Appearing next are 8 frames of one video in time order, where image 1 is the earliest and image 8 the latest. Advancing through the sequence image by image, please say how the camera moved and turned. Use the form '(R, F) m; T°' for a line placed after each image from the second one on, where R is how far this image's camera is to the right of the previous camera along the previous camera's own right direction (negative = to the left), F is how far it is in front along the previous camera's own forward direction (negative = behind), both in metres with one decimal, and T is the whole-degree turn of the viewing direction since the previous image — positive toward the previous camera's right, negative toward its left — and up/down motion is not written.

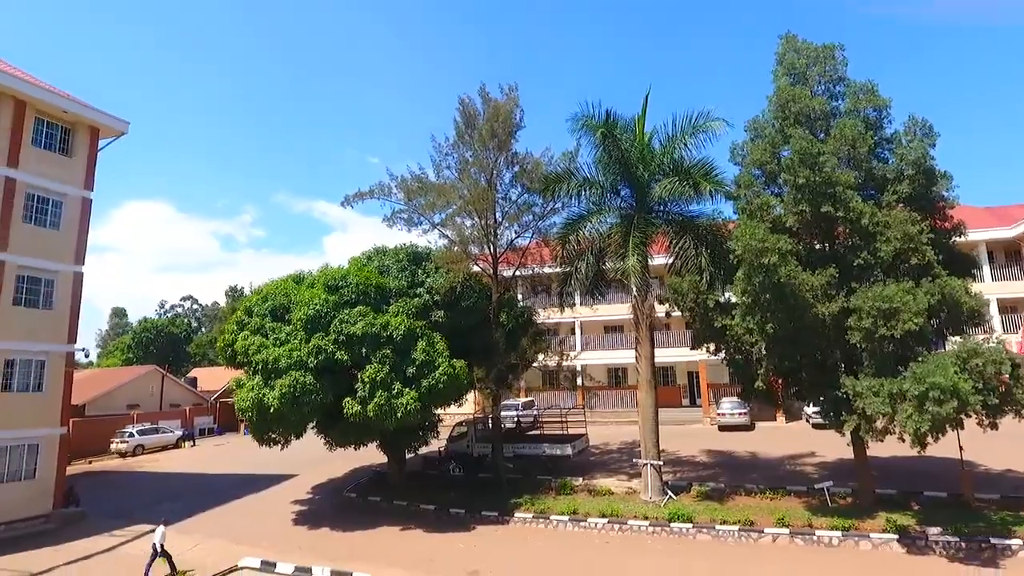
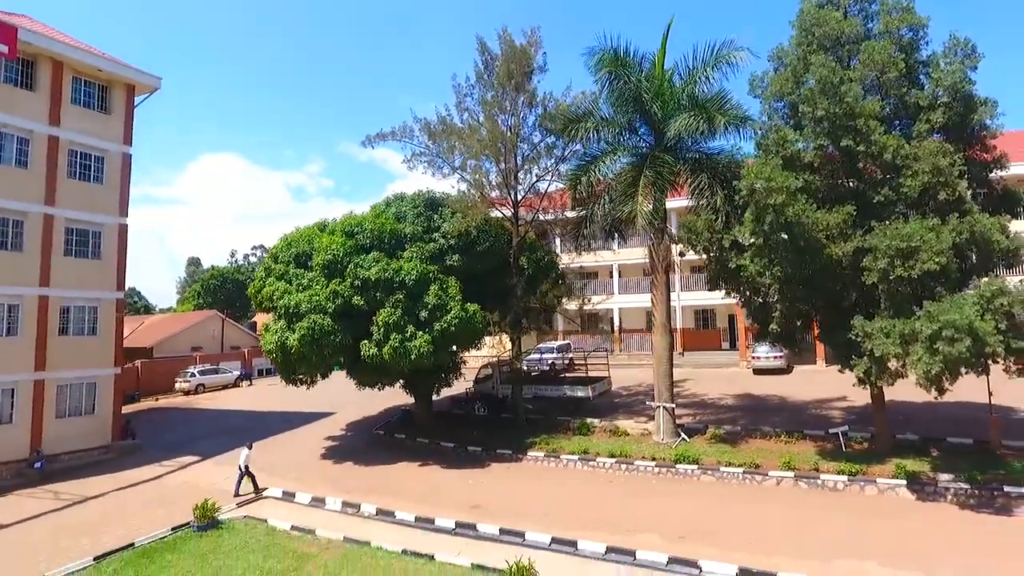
(+1.1, 0.0) m; -6°
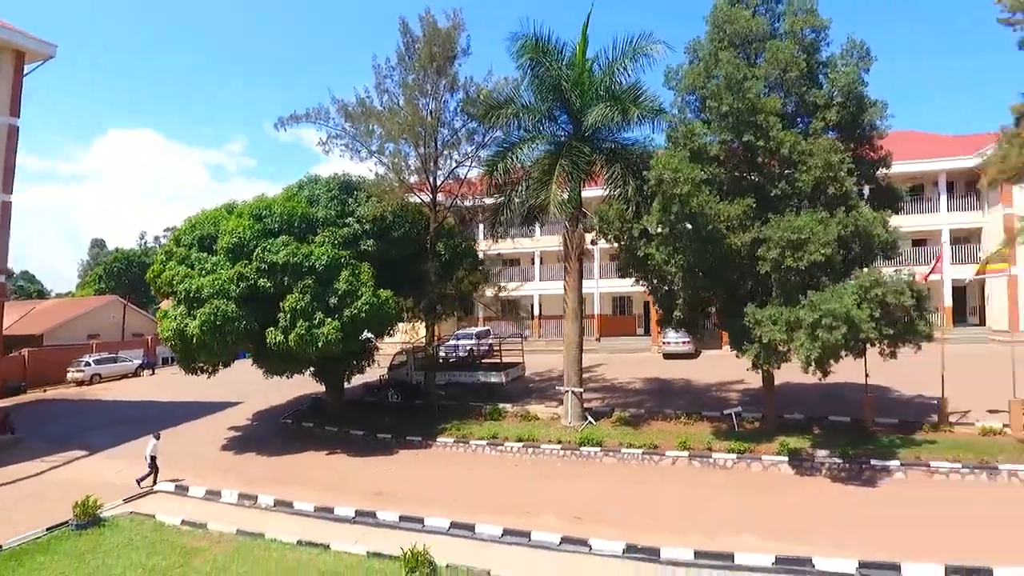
(+0.4, 0.0) m; +6°
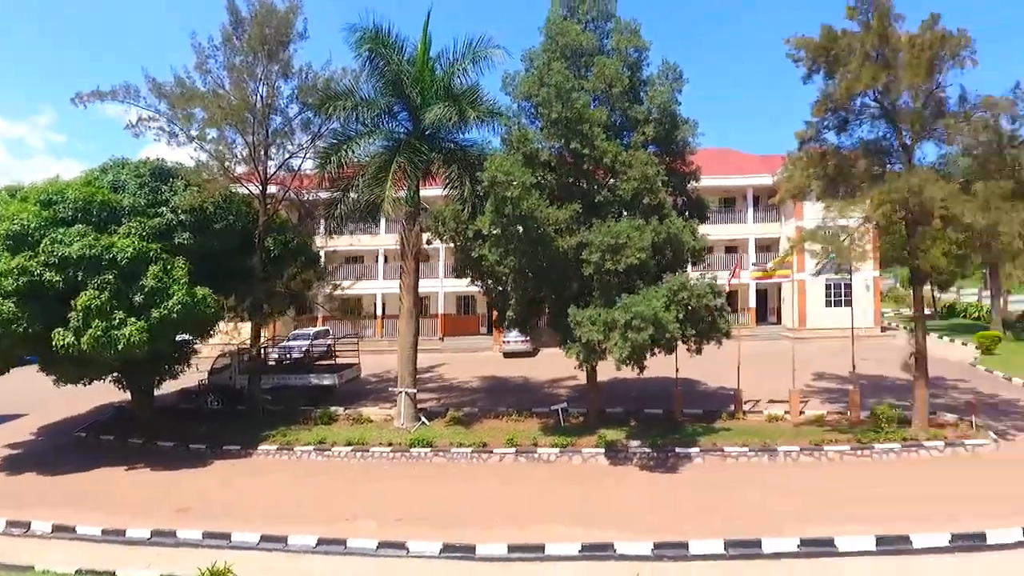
(+0.5, 0.0) m; +13°
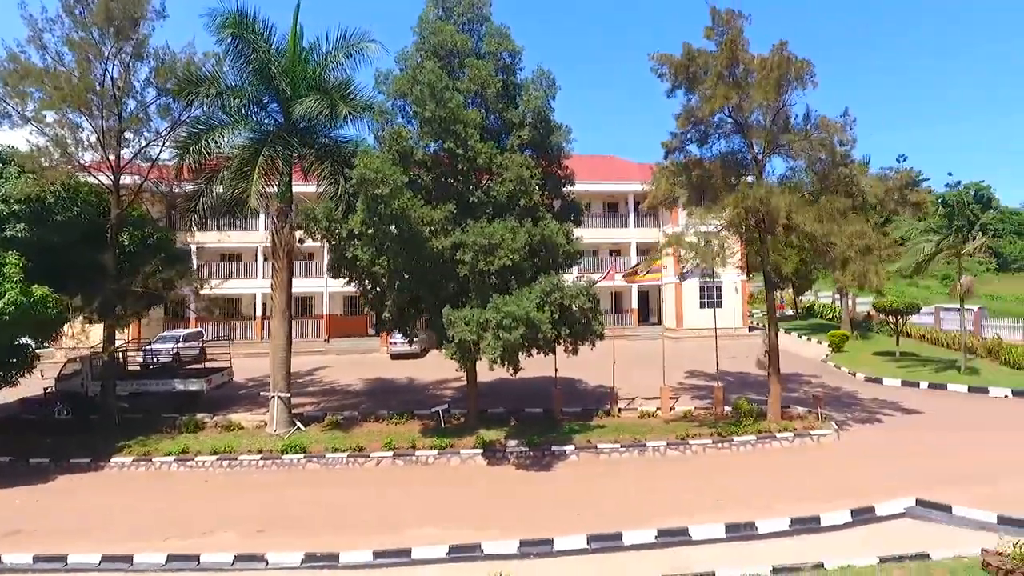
(+0.4, 0.0) m; +9°
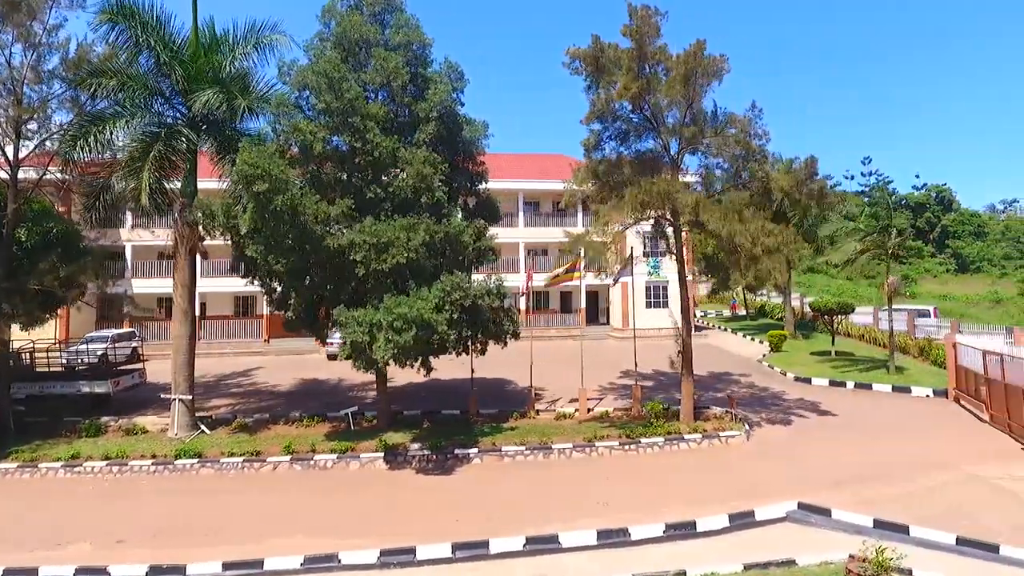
(+1.4, +0.3) m; +2°
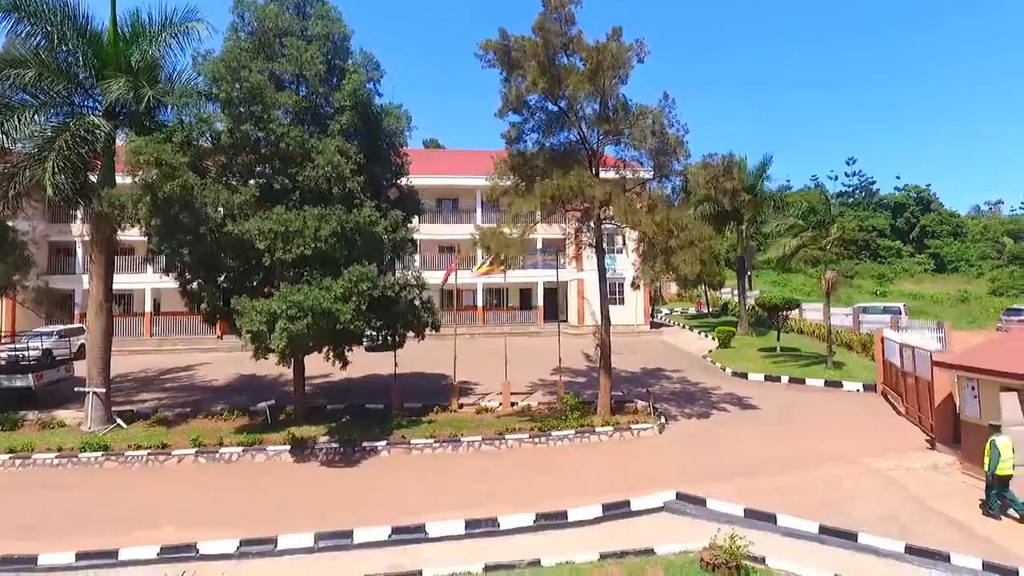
(+1.6, +0.1) m; 0°
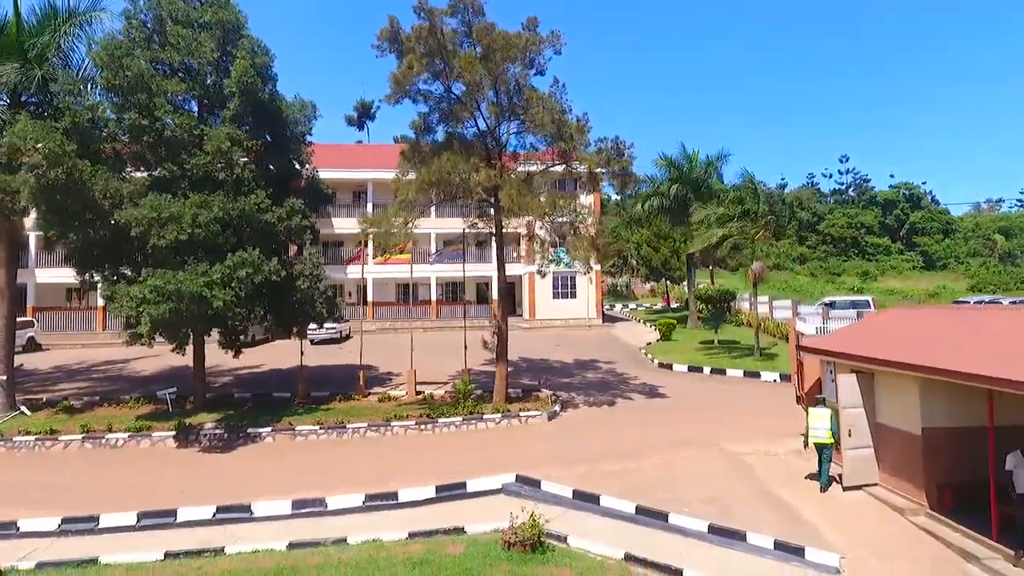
(+2.2, 0.0) m; -1°
